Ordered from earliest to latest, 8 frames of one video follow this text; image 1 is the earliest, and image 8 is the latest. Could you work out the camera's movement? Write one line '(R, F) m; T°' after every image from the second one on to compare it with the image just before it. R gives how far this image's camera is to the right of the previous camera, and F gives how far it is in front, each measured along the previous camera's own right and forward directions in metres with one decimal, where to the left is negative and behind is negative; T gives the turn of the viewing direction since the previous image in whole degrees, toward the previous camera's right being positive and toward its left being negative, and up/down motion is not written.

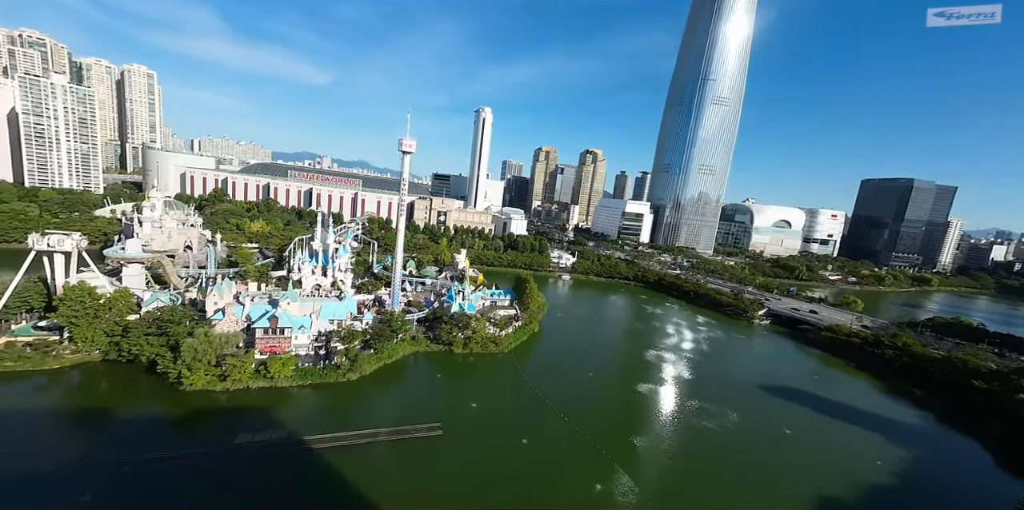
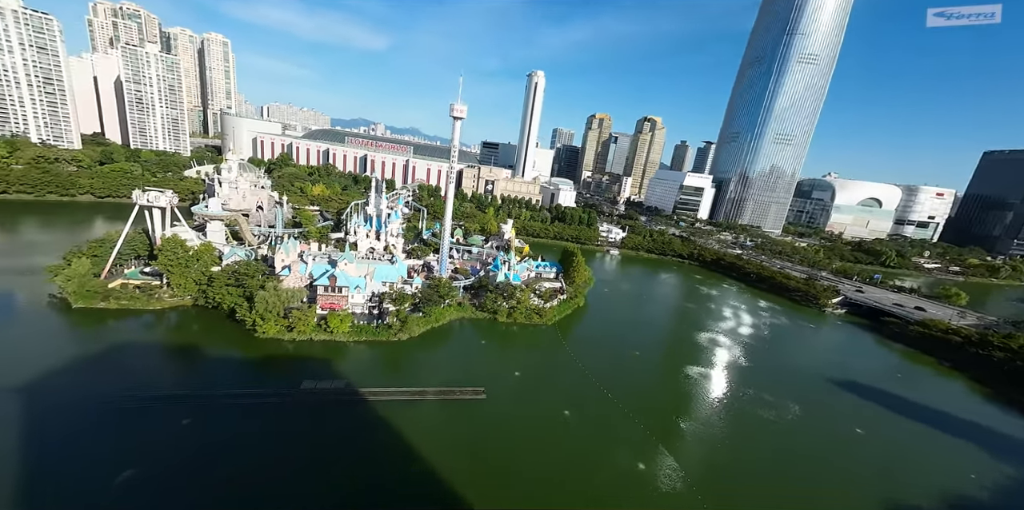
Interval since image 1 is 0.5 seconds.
(-0.1, +0.3) m; -7°
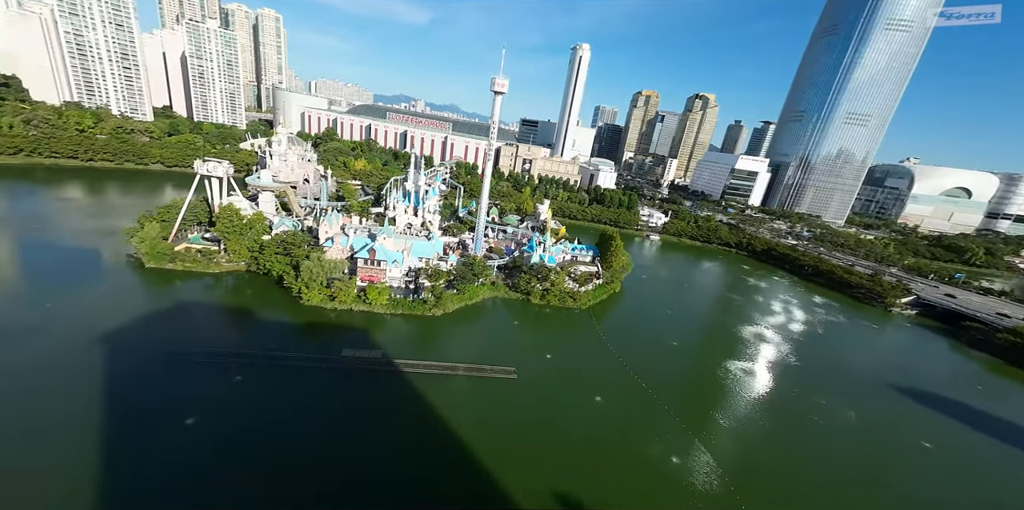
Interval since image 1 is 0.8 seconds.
(-0.1, +0.3) m; -5°
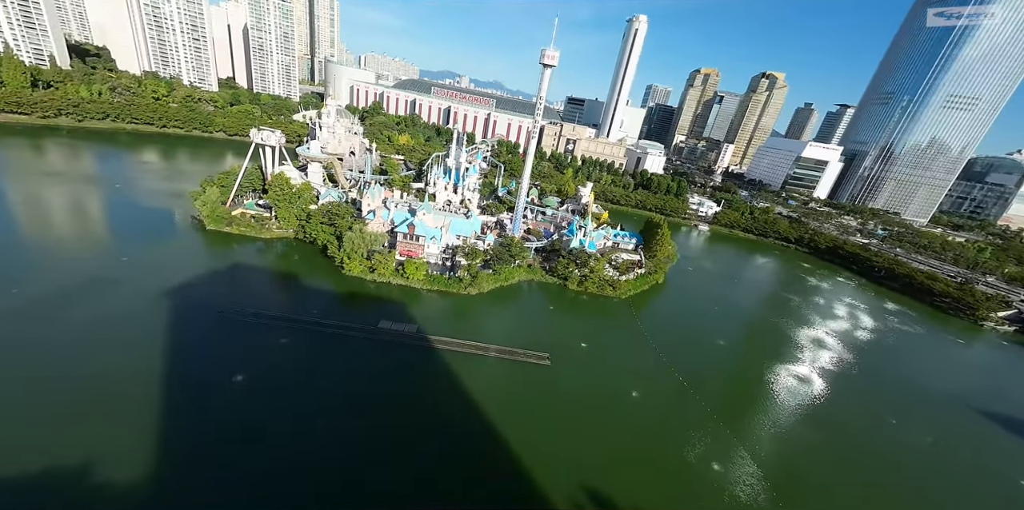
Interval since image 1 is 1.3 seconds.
(-0.1, +0.5) m; -5°
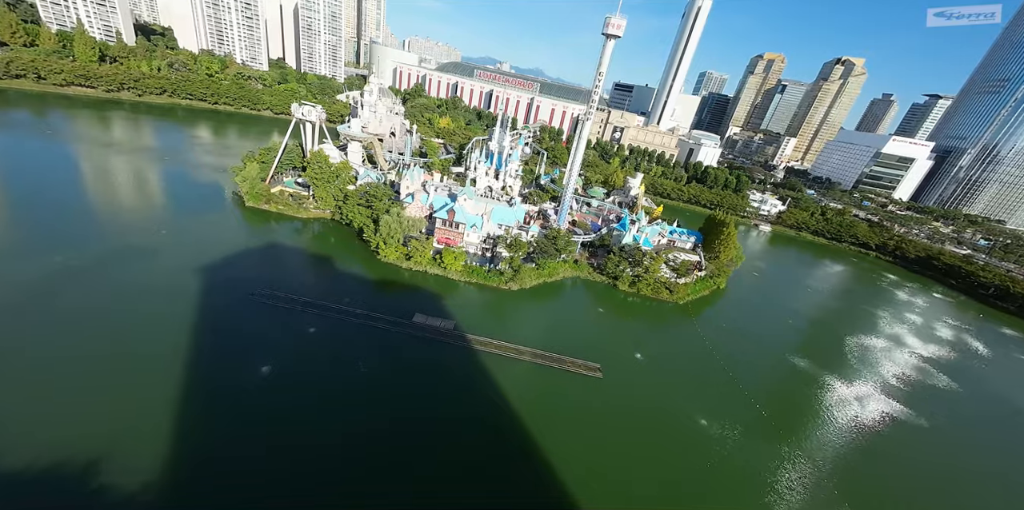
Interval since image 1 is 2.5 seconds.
(-0.7, +1.8) m; -5°
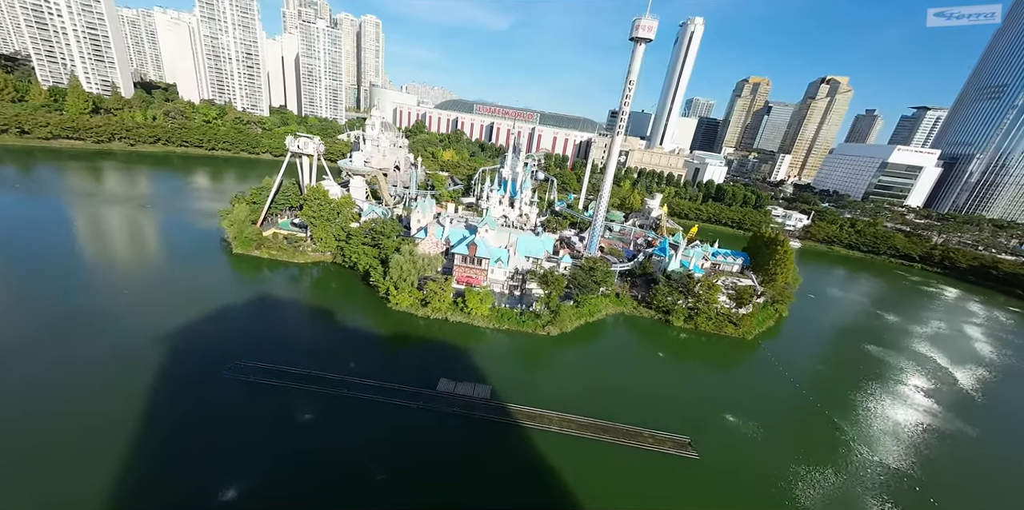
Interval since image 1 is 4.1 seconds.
(-1.2, +2.9) m; 0°
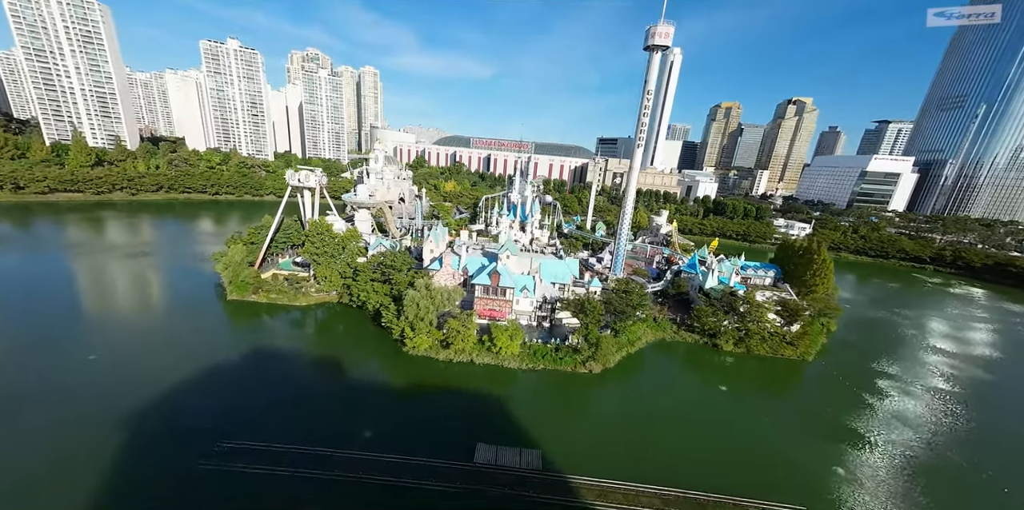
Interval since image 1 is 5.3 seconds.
(-0.9, +1.7) m; 0°
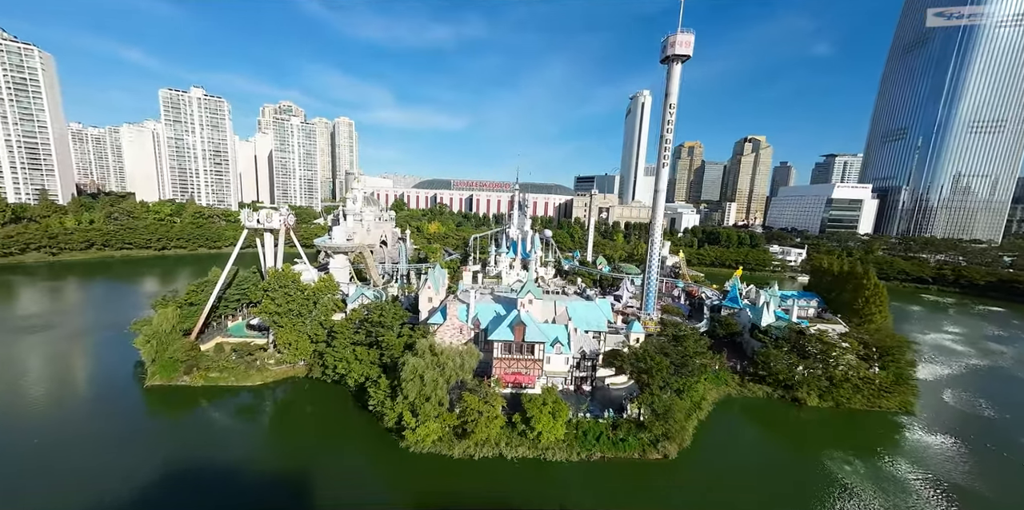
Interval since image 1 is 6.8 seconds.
(-1.2, +3.4) m; +3°
